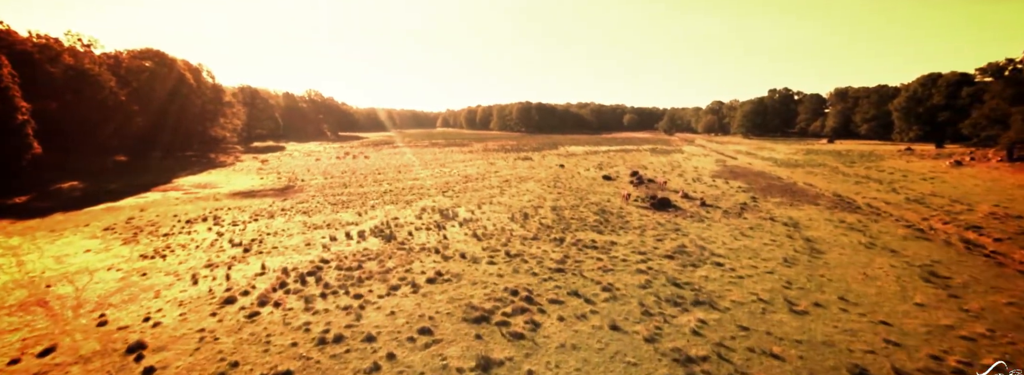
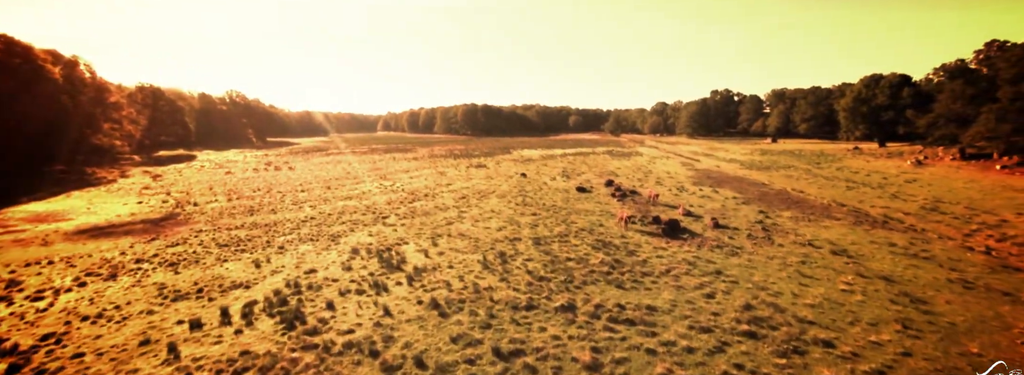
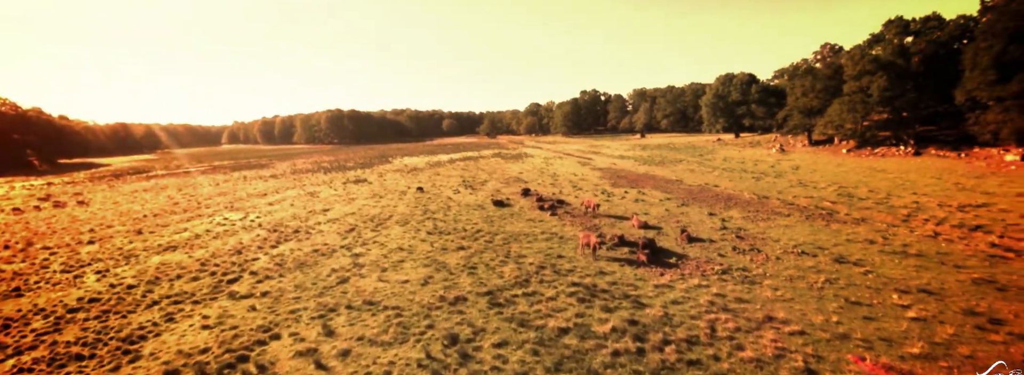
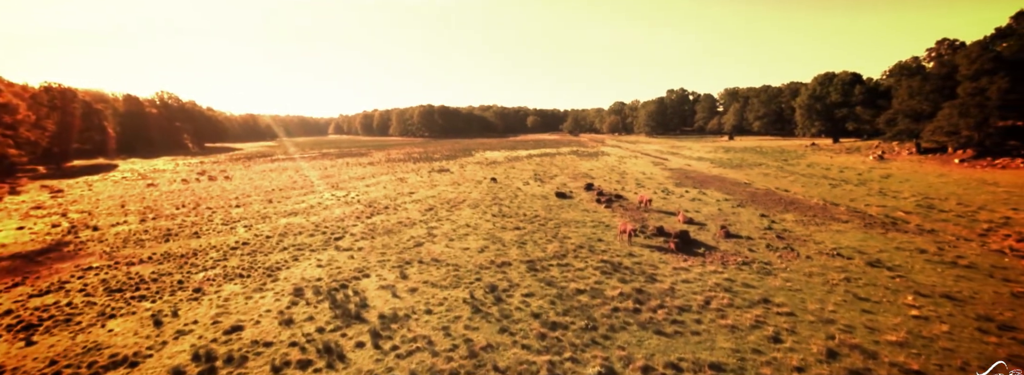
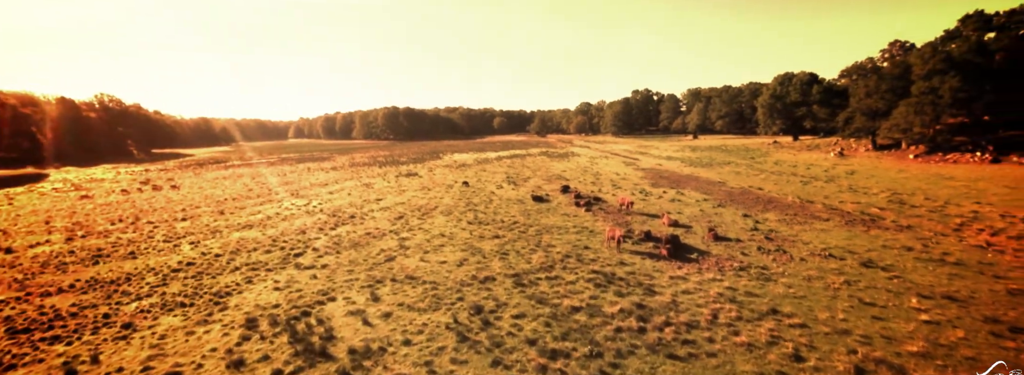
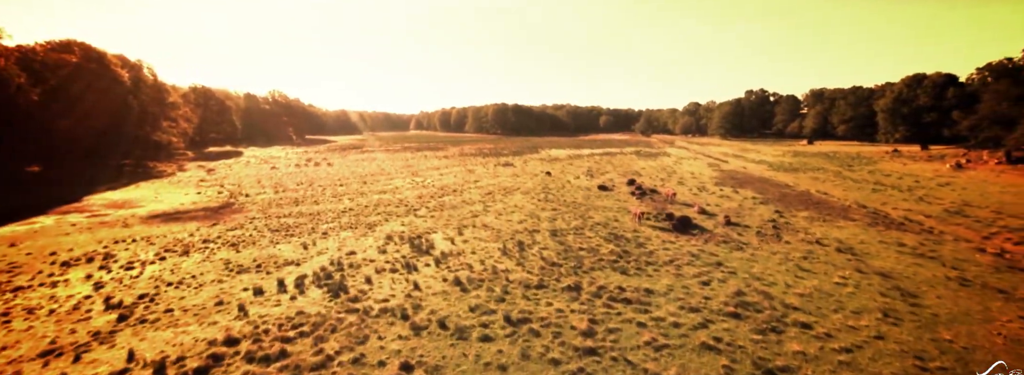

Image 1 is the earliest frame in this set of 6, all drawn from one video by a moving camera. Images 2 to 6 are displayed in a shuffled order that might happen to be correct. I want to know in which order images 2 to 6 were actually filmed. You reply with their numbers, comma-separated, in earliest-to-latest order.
6, 2, 4, 5, 3
